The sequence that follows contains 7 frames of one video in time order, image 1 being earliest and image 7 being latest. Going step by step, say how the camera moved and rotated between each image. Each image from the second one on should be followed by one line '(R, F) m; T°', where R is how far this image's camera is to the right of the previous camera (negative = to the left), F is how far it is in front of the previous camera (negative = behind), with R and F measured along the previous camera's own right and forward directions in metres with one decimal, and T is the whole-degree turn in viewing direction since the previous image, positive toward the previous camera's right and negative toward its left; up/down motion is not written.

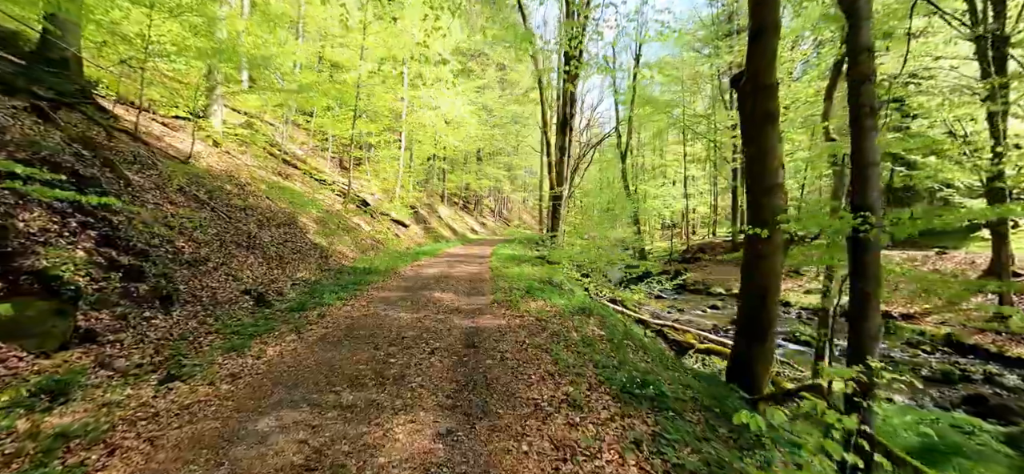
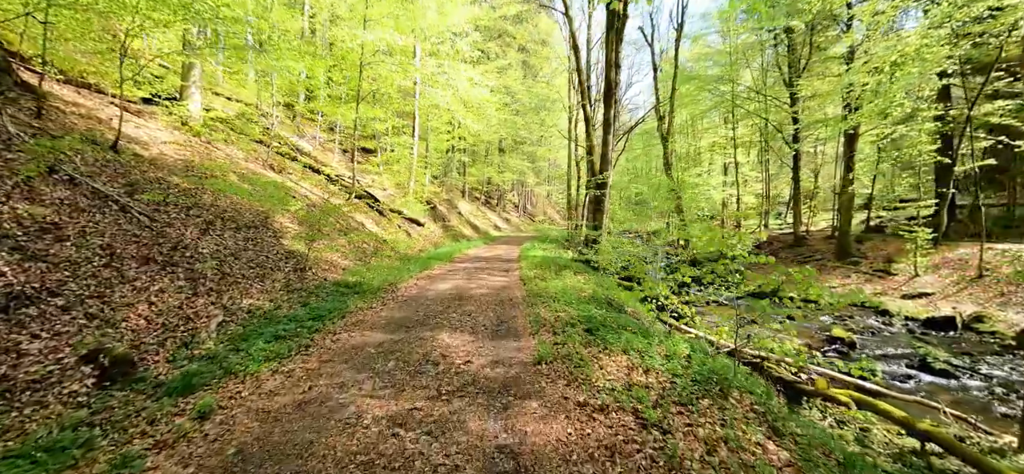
(-0.4, +3.6) m; -3°
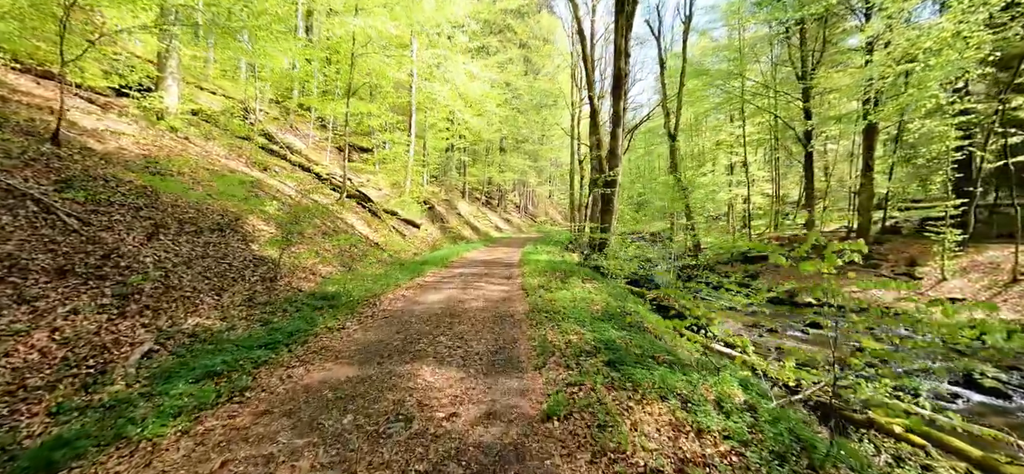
(0.0, +1.2) m; 0°
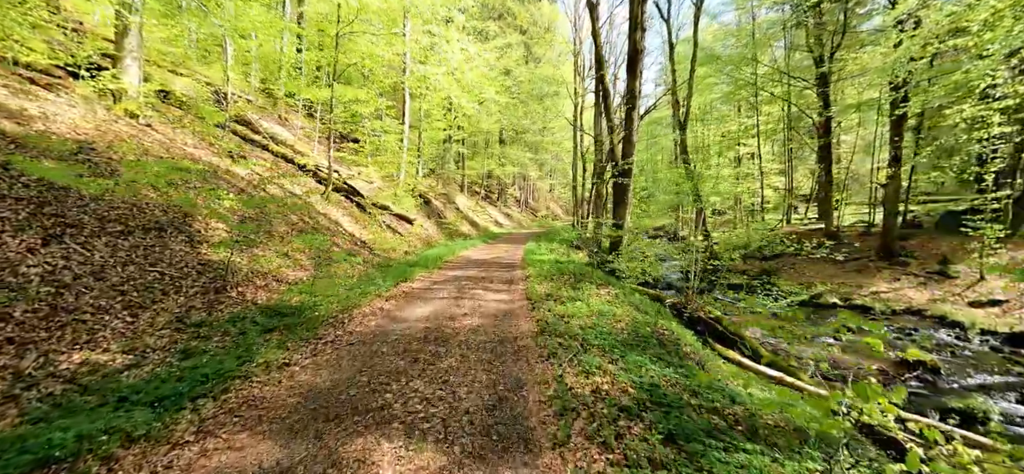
(0.0, +1.6) m; 0°
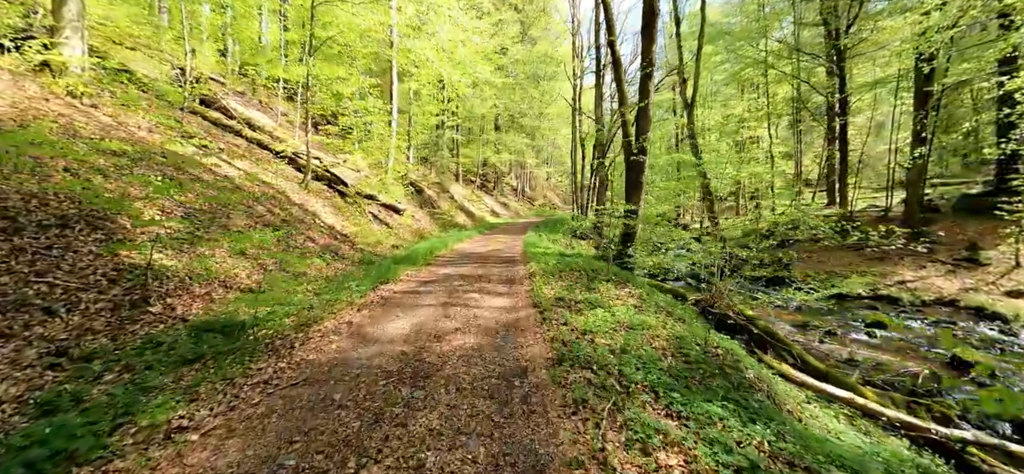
(-0.1, +1.5) m; 0°
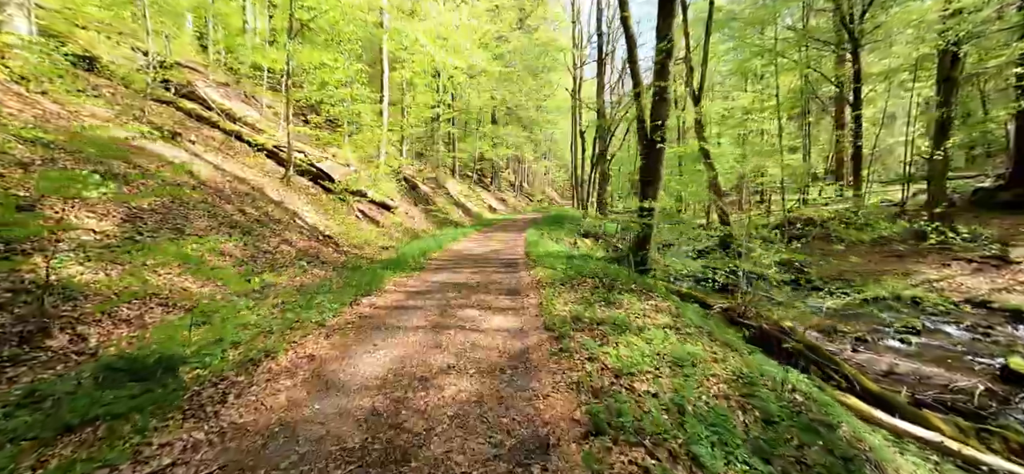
(-0.1, +1.2) m; 0°
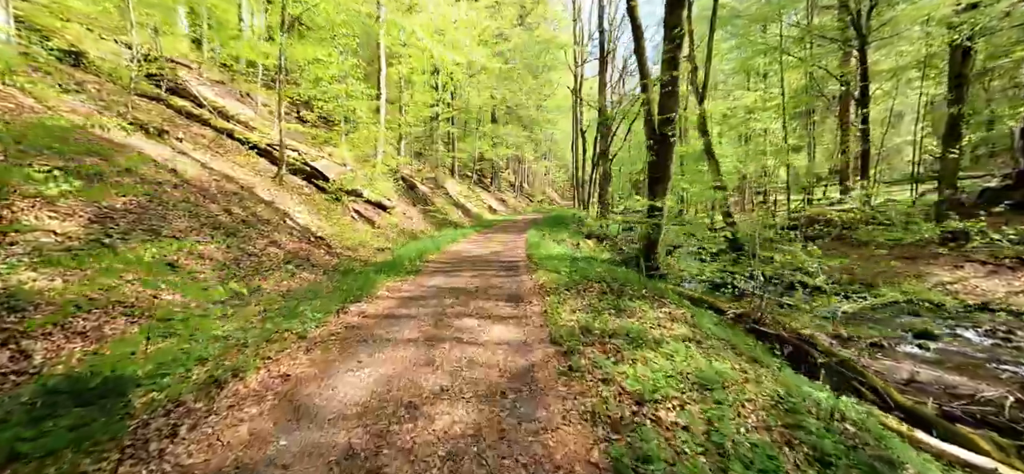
(0.0, +0.5) m; 0°
